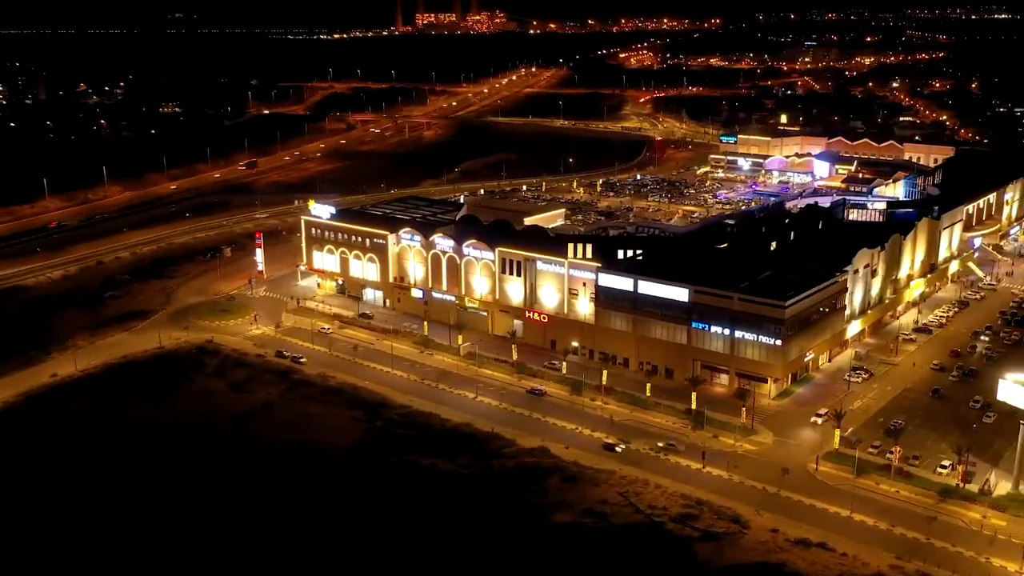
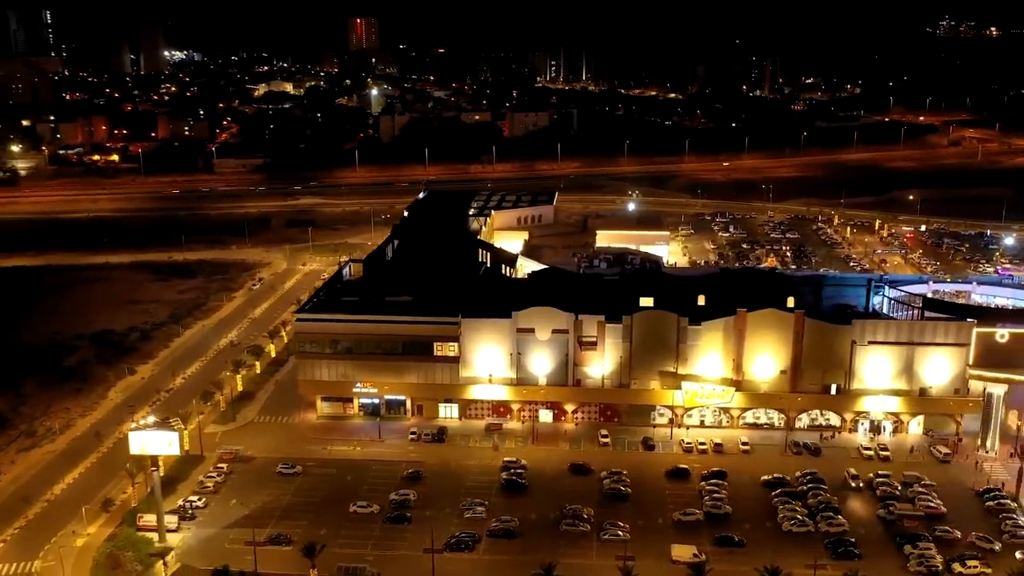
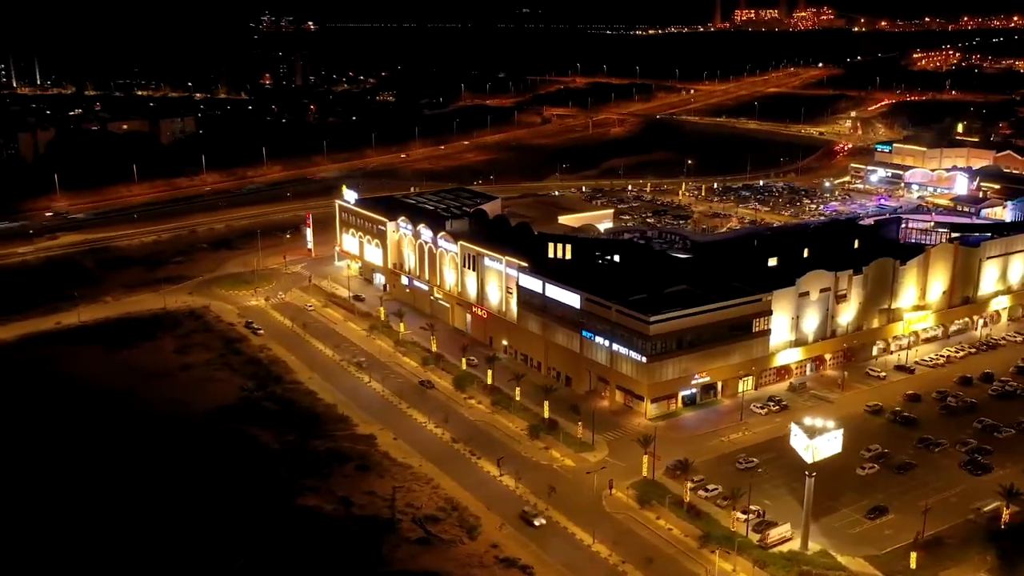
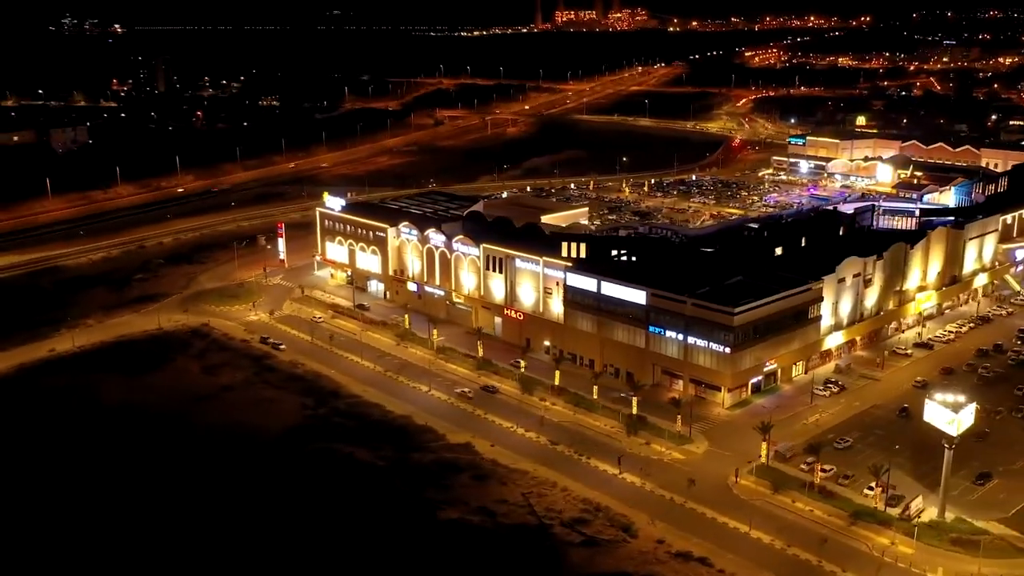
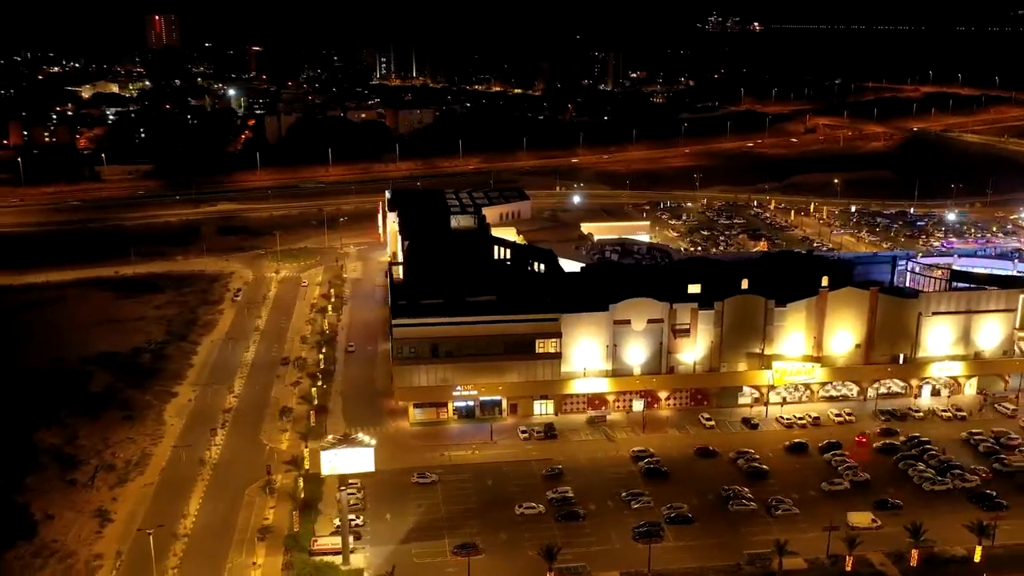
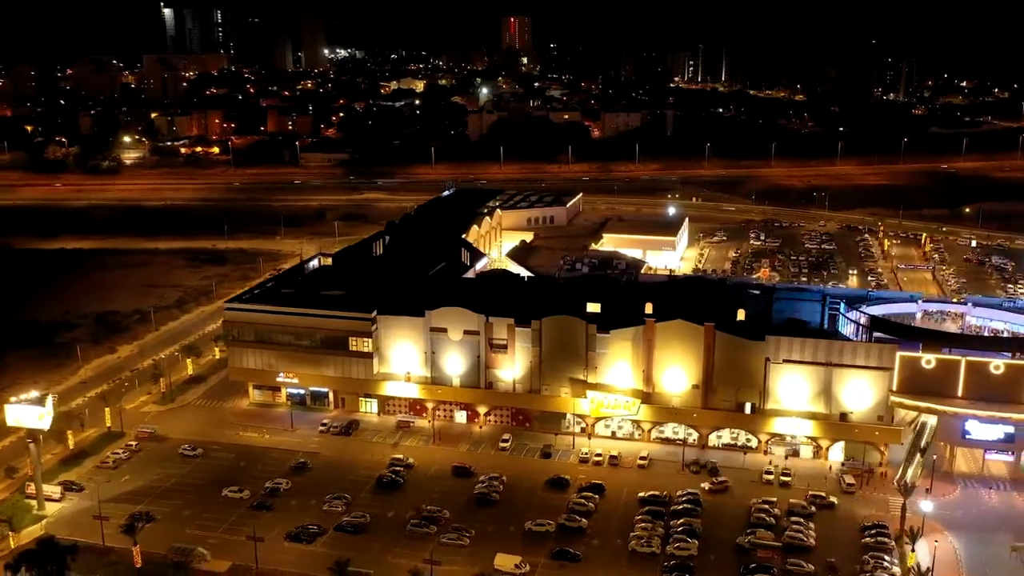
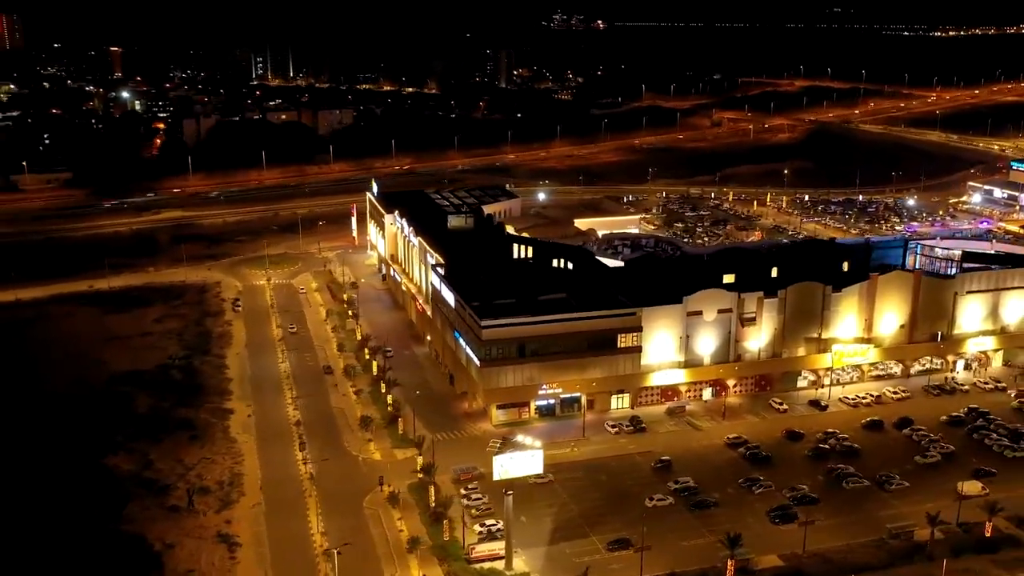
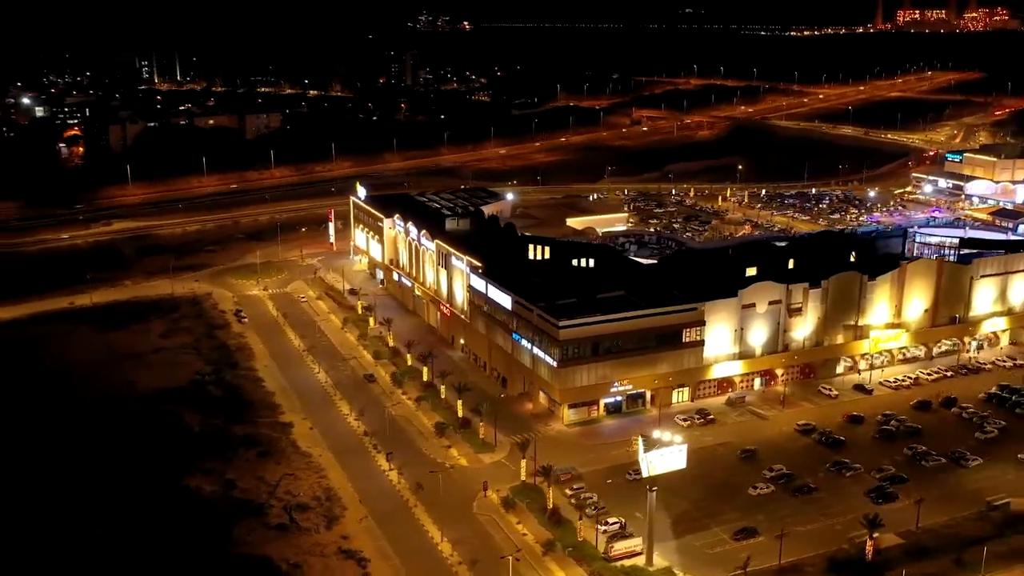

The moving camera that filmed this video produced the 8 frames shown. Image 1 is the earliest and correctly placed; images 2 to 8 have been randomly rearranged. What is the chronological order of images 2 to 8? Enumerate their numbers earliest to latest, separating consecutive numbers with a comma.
4, 3, 8, 7, 5, 2, 6
